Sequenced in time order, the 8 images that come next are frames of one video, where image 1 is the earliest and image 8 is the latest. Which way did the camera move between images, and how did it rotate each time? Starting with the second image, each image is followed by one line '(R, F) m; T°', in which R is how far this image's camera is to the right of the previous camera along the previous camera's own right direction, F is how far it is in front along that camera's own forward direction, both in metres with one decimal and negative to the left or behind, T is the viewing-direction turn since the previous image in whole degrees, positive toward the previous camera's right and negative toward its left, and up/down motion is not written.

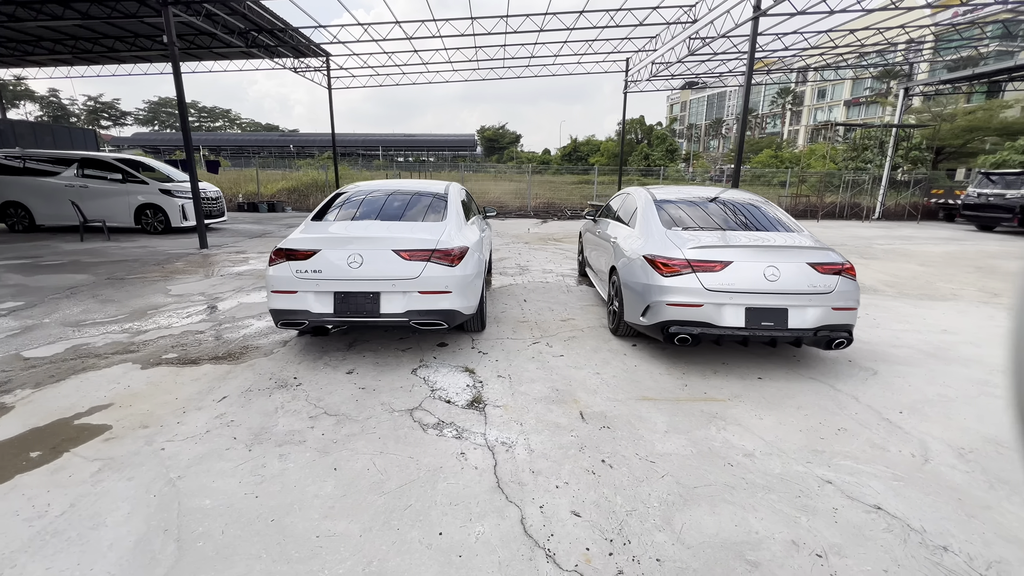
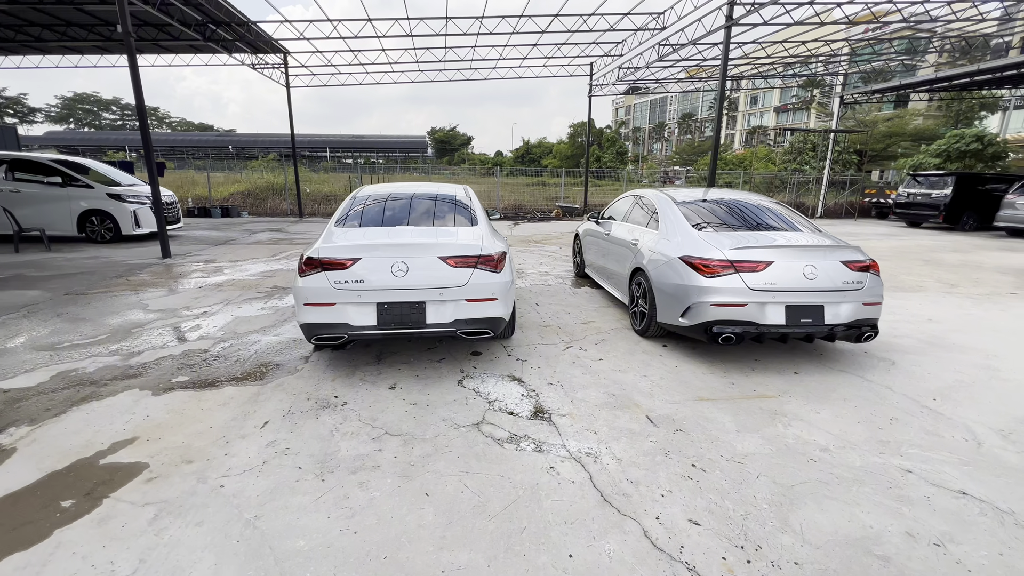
(-0.8, +0.1) m; +6°
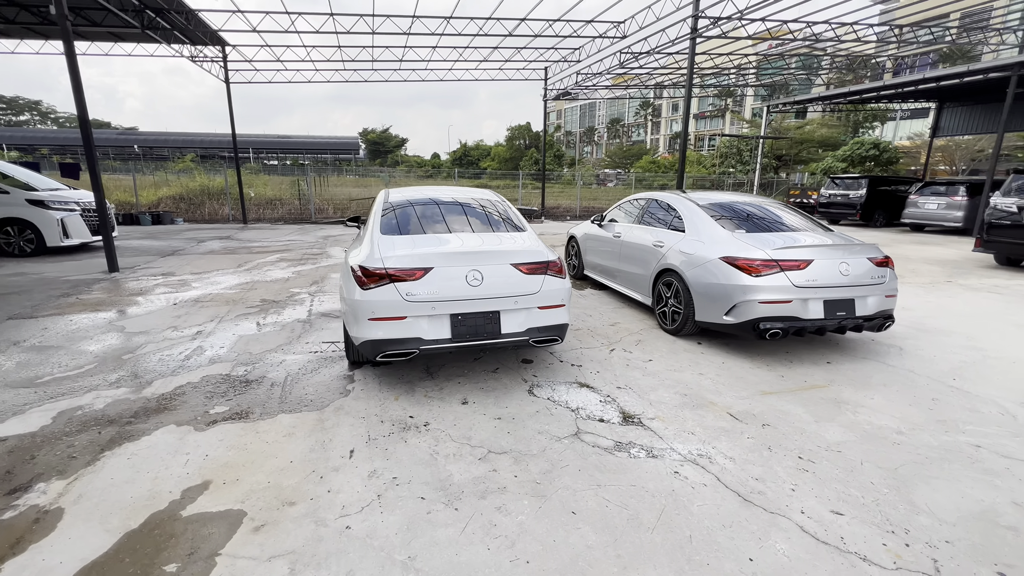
(-1.0, +0.2) m; +8°
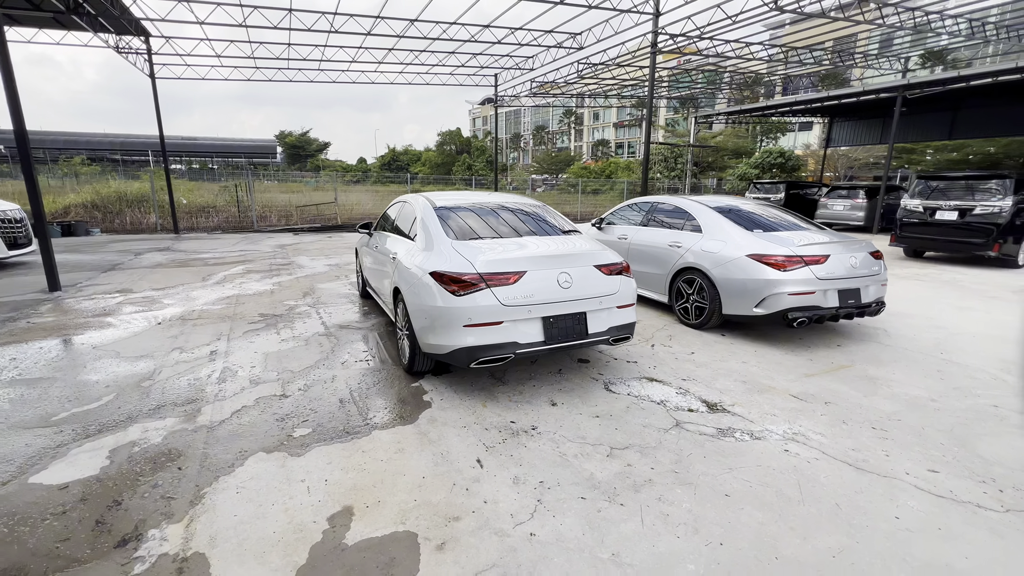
(-1.1, +0.1) m; +9°
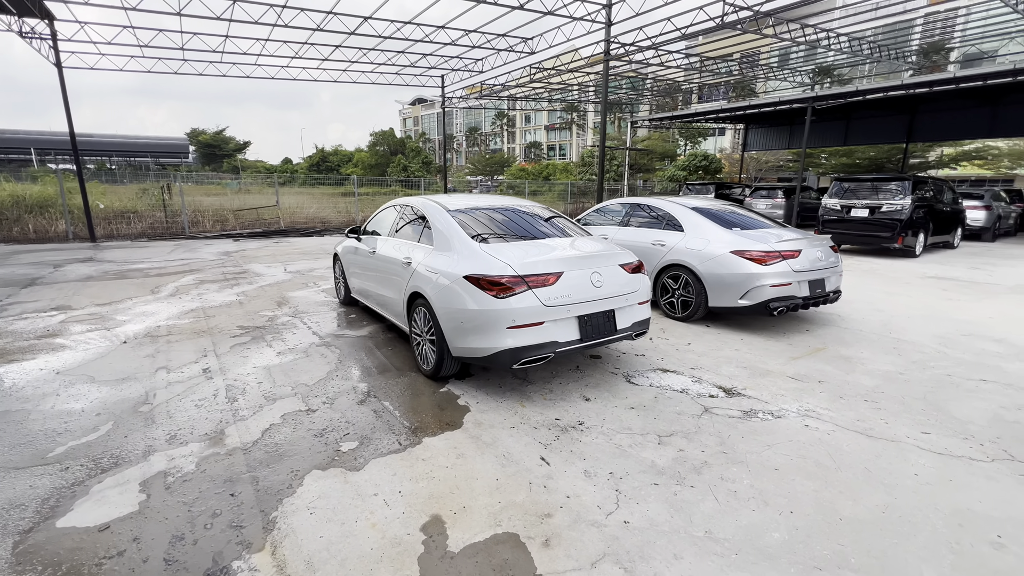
(-0.7, 0.0) m; +8°
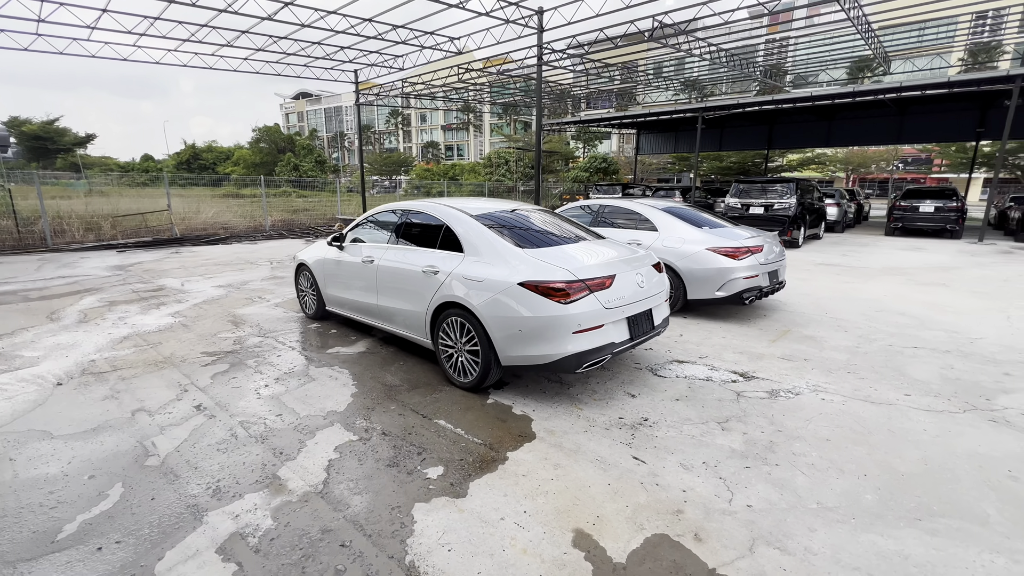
(-1.1, +0.2) m; +13°
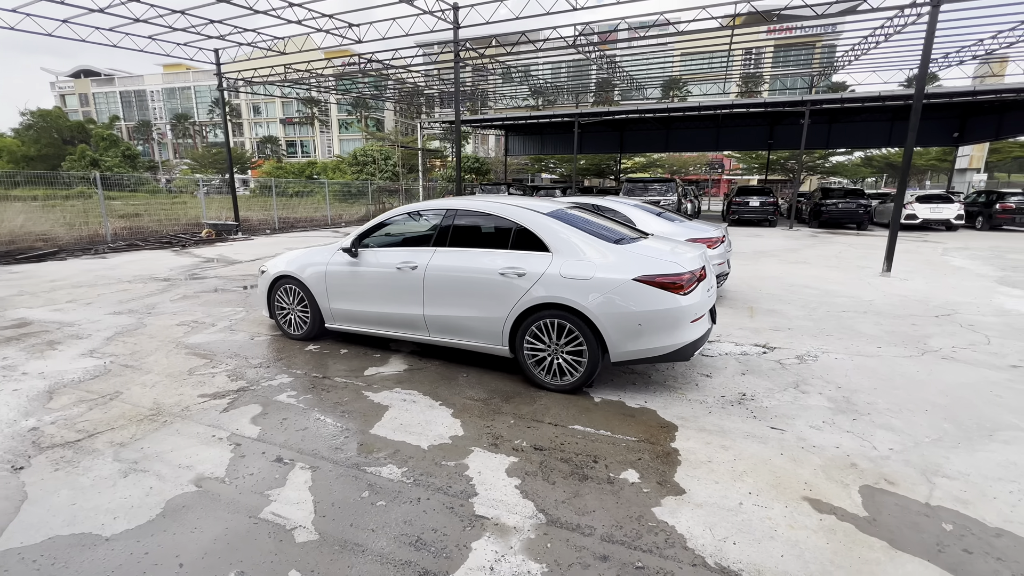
(-1.8, +0.4) m; +18°
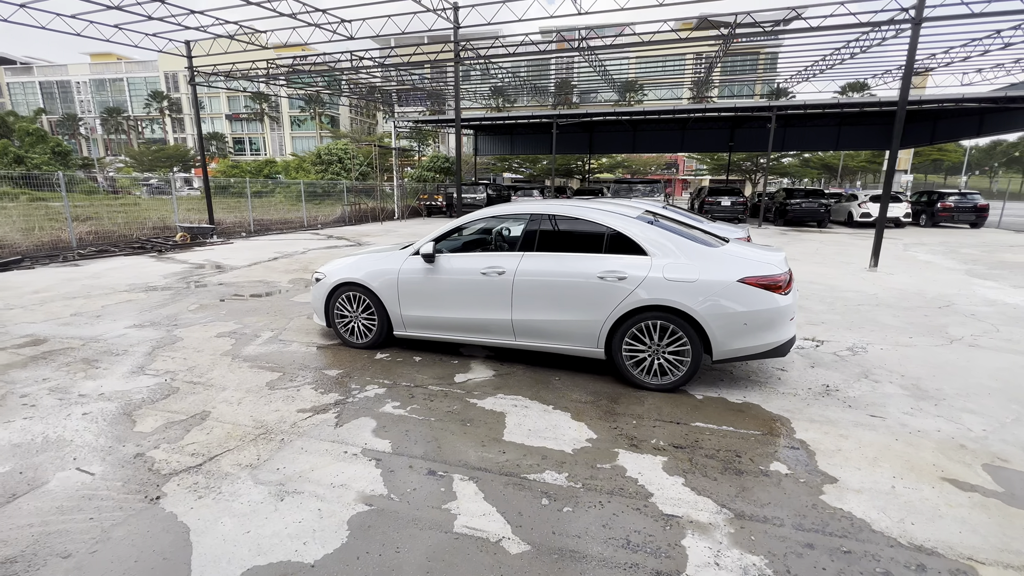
(-1.2, 0.0) m; +5°
